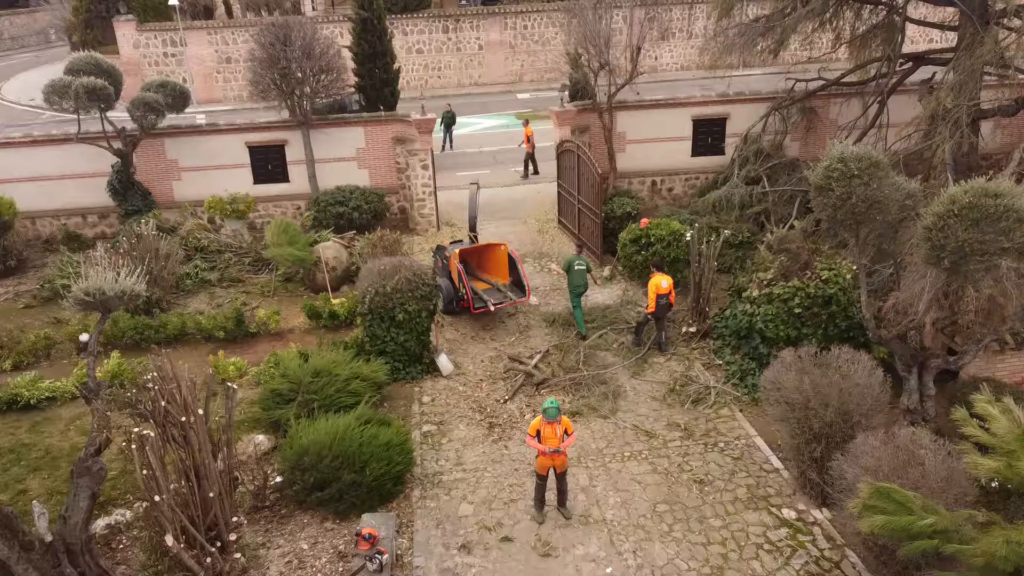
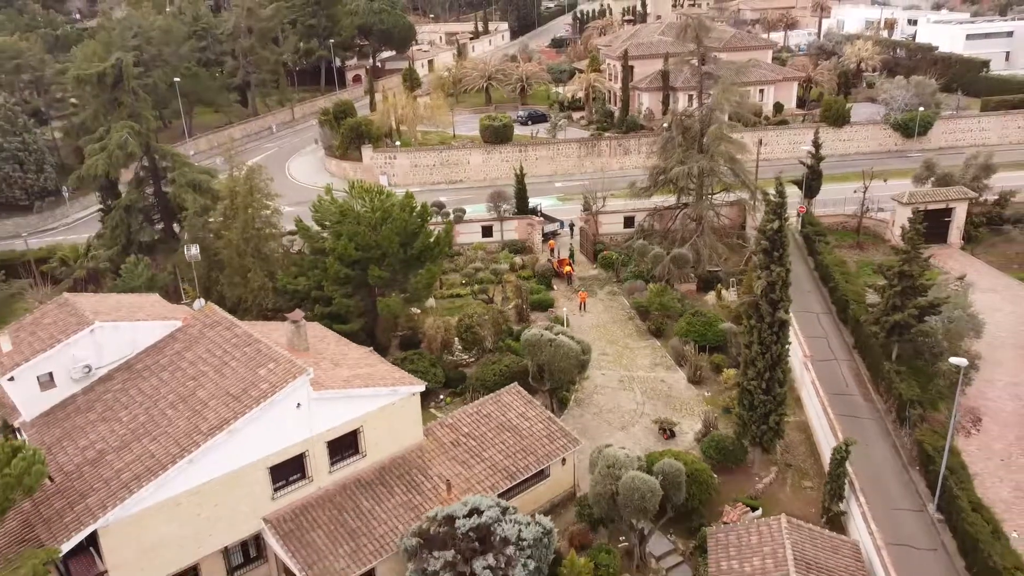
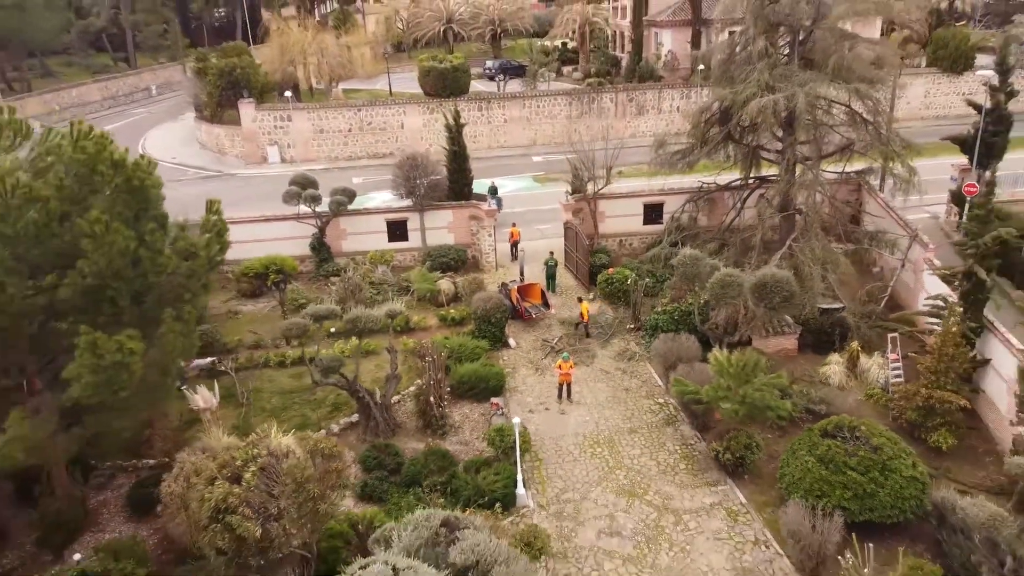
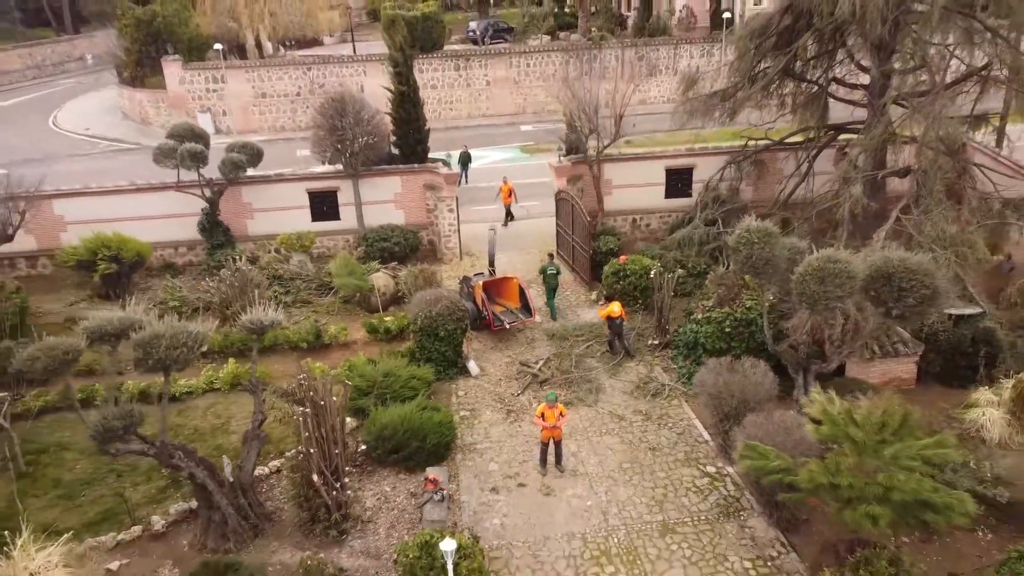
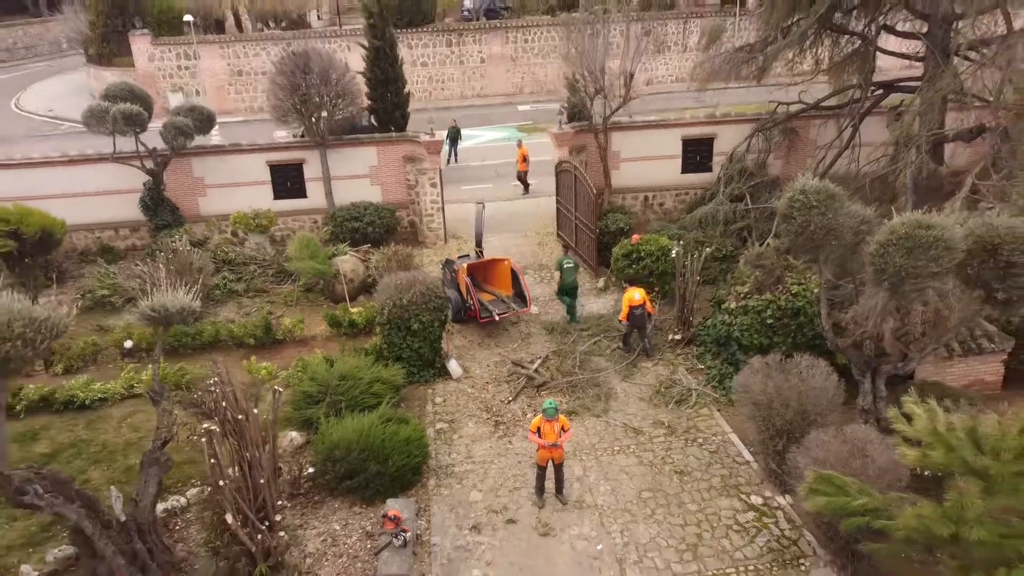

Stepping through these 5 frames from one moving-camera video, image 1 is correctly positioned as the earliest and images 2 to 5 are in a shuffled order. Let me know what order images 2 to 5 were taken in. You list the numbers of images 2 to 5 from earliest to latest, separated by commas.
5, 4, 3, 2
